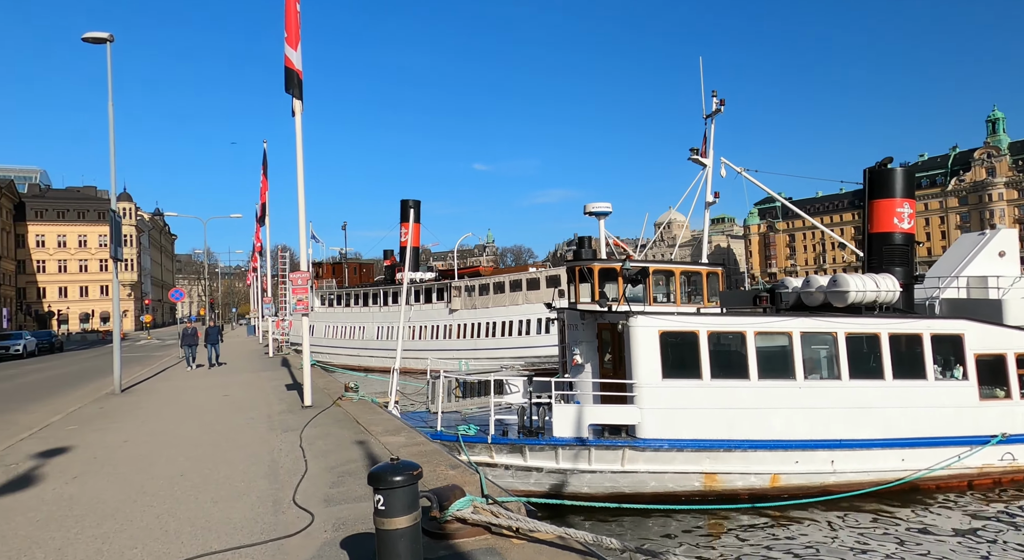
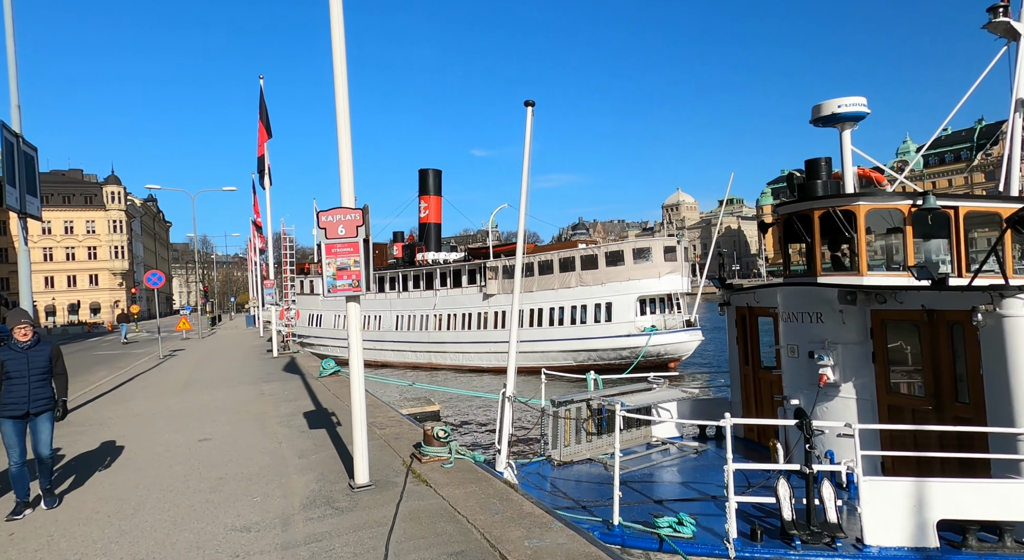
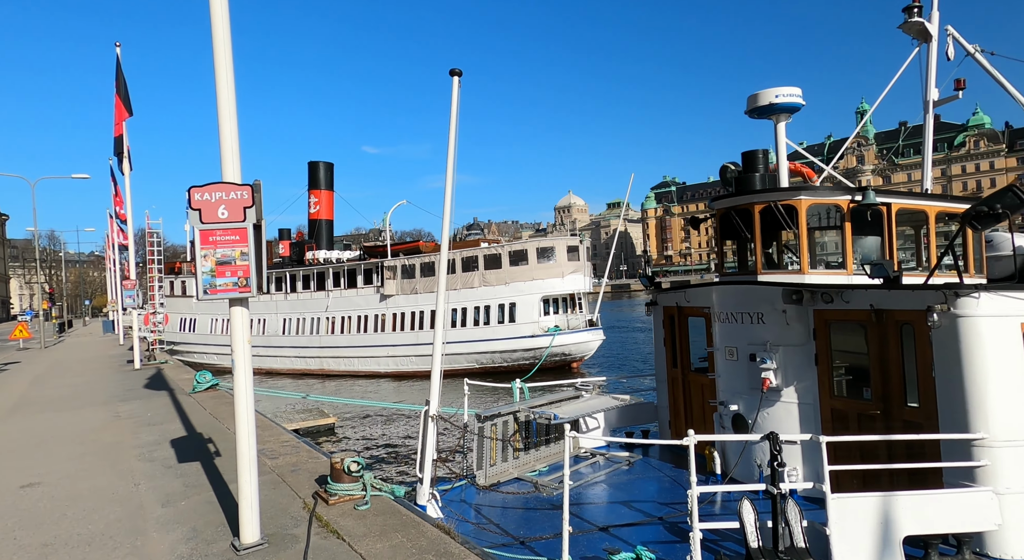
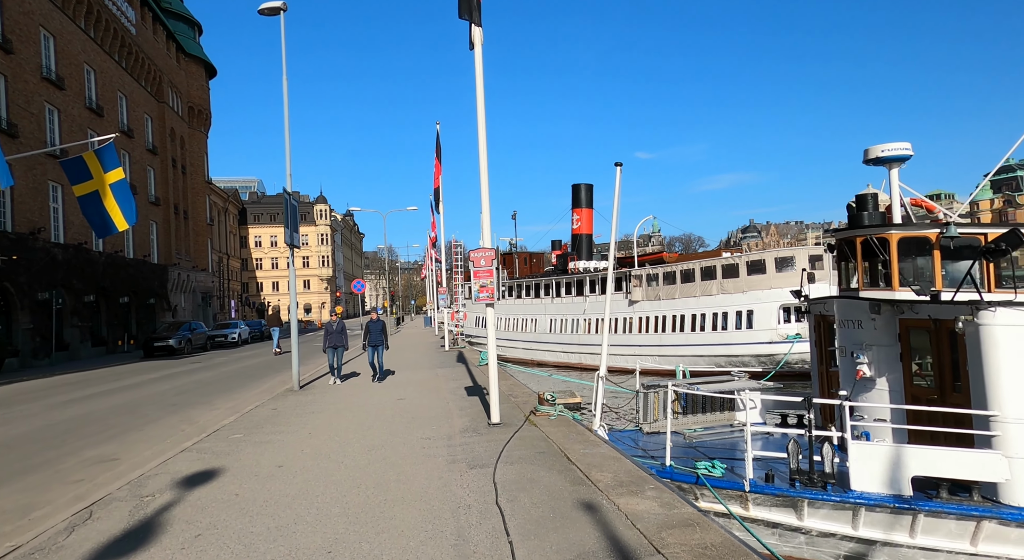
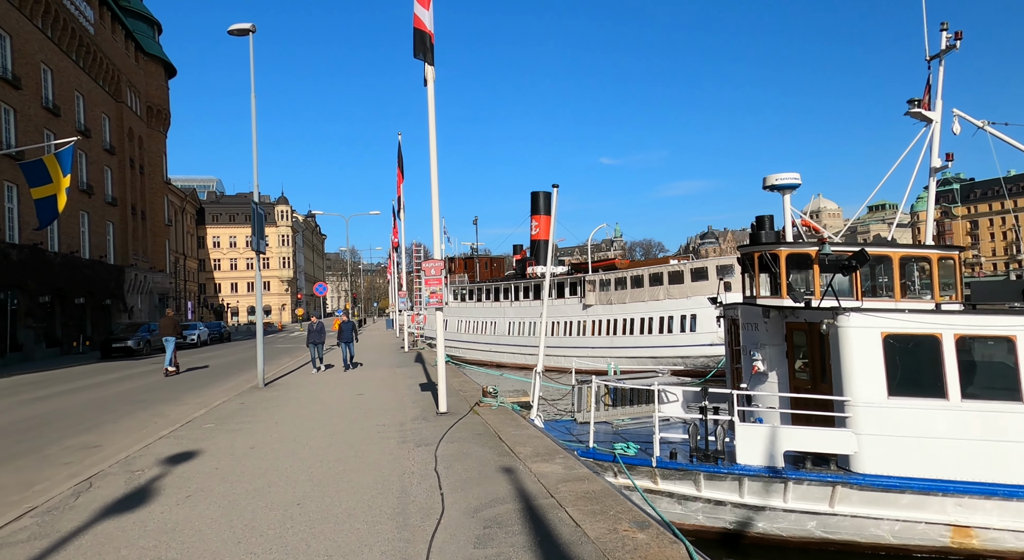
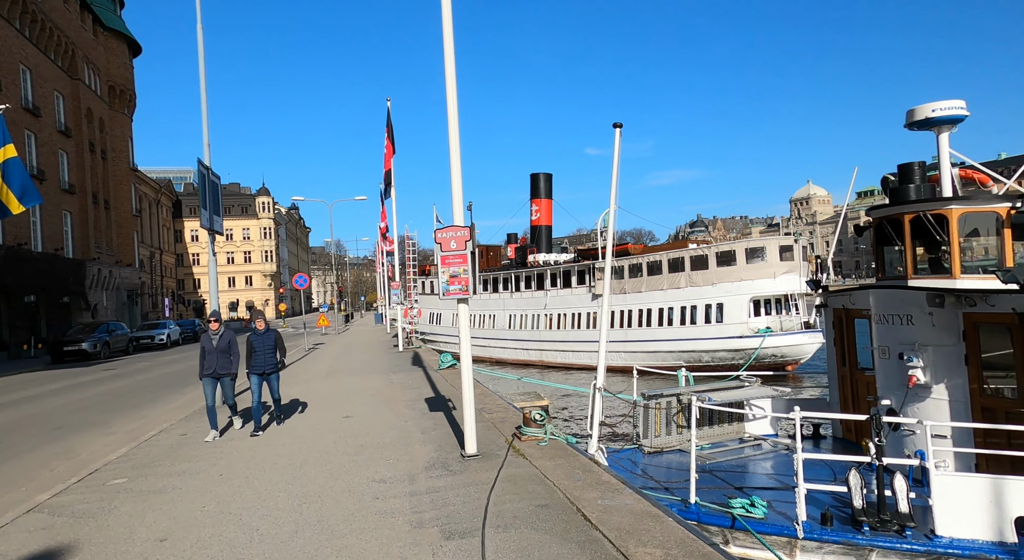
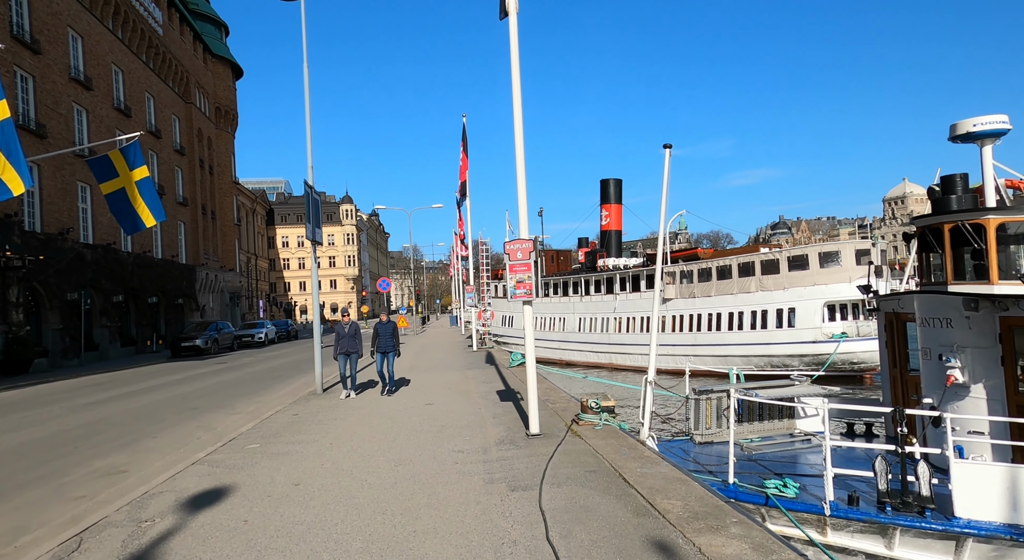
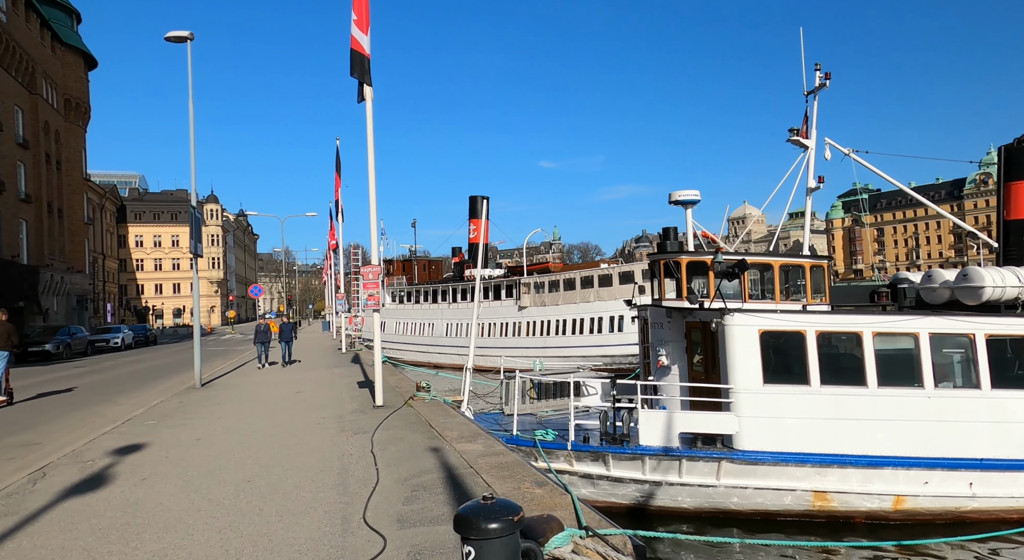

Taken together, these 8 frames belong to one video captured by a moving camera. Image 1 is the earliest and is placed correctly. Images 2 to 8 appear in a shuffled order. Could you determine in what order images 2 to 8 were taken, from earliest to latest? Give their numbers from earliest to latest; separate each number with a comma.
8, 5, 4, 7, 6, 2, 3
